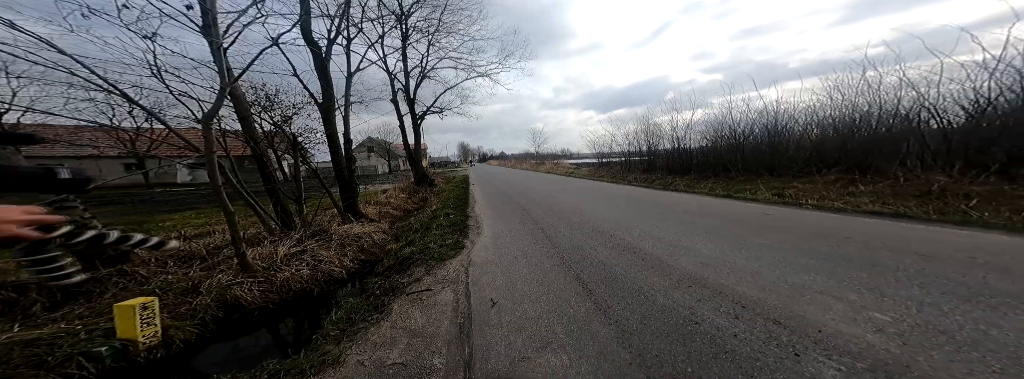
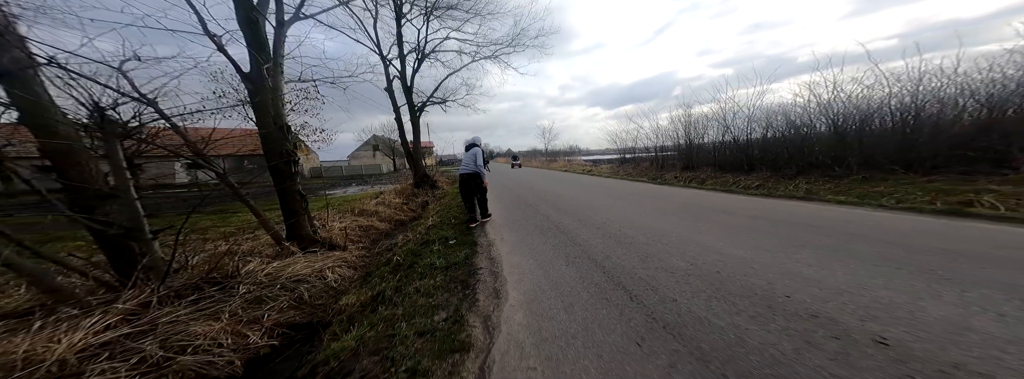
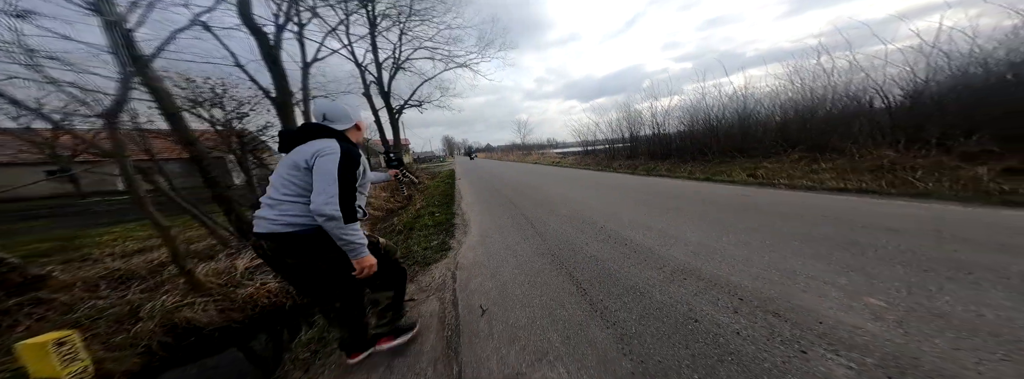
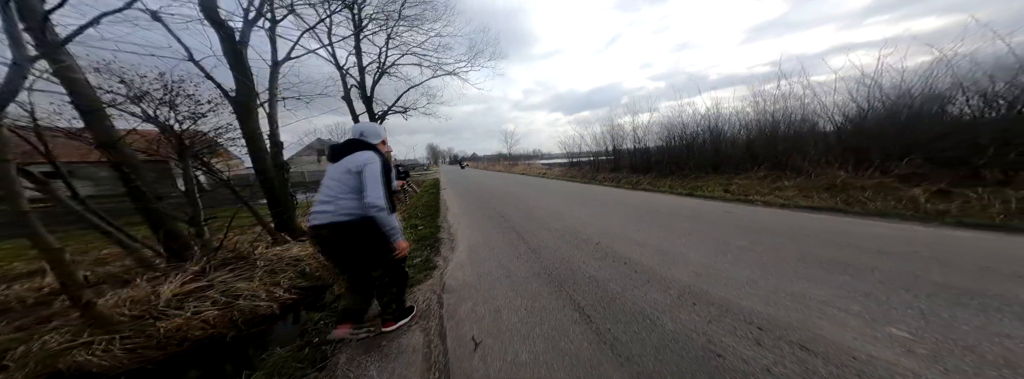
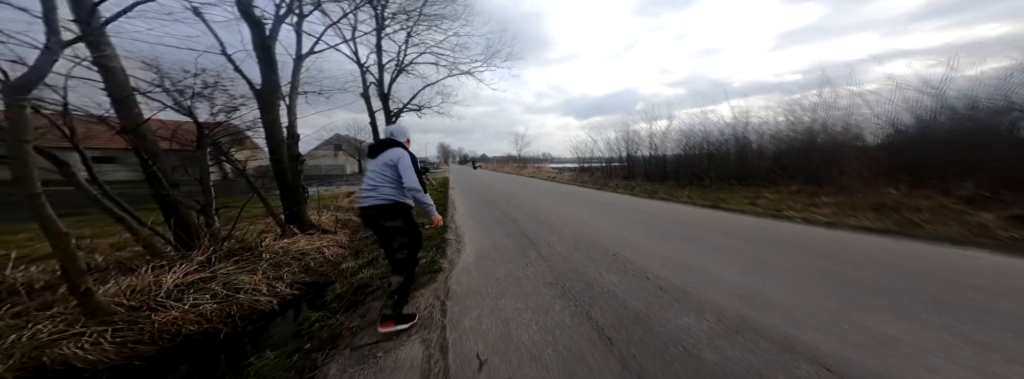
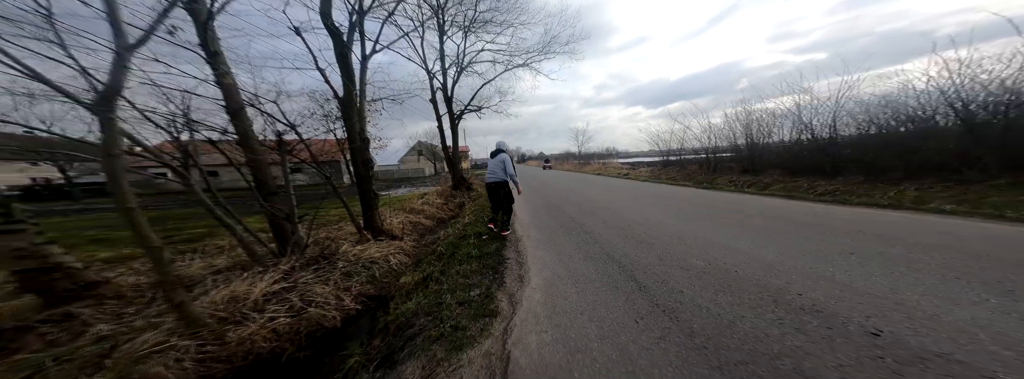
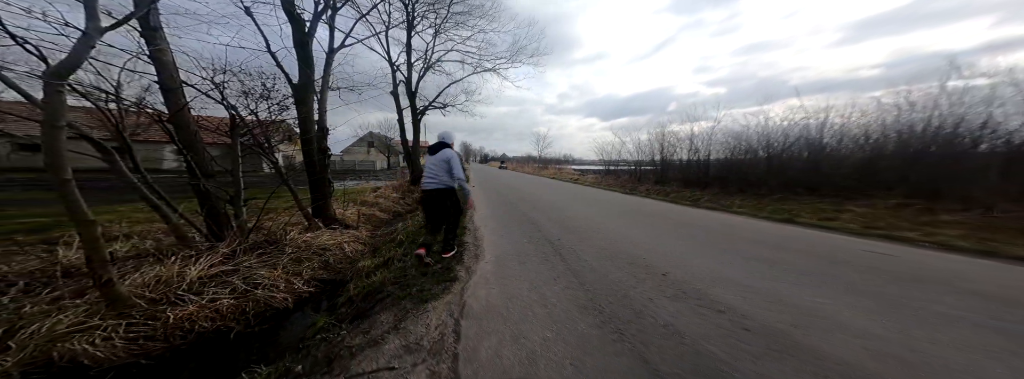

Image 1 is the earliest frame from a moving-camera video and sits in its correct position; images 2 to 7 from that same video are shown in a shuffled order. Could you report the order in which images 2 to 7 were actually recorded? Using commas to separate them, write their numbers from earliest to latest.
3, 4, 5, 7, 6, 2
